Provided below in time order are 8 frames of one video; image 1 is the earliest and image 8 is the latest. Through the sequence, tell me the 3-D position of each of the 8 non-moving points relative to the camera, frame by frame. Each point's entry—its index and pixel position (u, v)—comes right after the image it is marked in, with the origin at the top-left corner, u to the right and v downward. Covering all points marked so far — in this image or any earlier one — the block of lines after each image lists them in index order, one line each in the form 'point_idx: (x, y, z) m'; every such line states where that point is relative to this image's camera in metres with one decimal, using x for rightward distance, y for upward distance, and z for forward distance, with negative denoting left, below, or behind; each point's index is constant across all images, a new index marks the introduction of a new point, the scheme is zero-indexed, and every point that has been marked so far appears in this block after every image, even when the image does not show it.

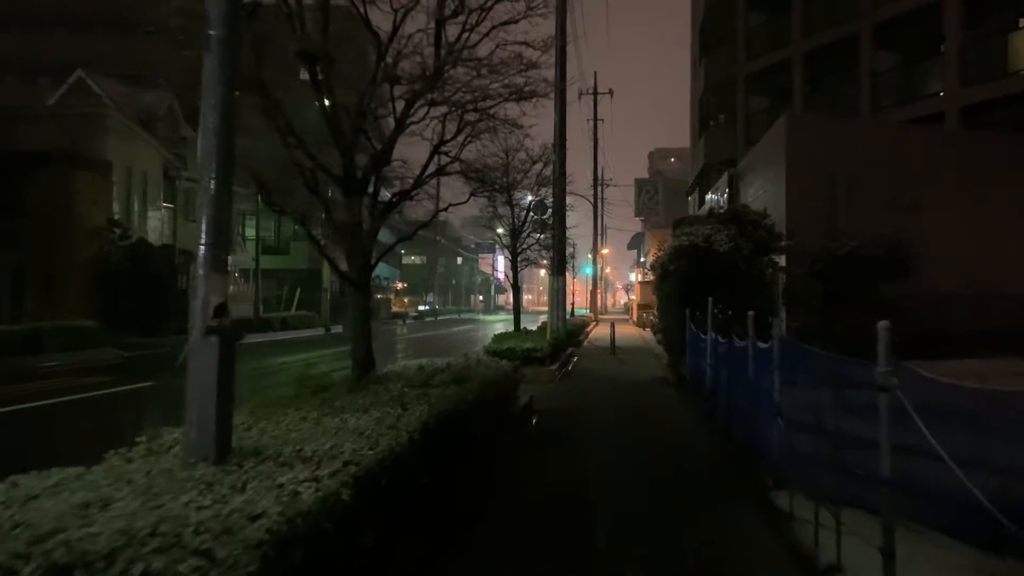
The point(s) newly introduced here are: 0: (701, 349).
0: (+3.1, -1.0, +14.0) m
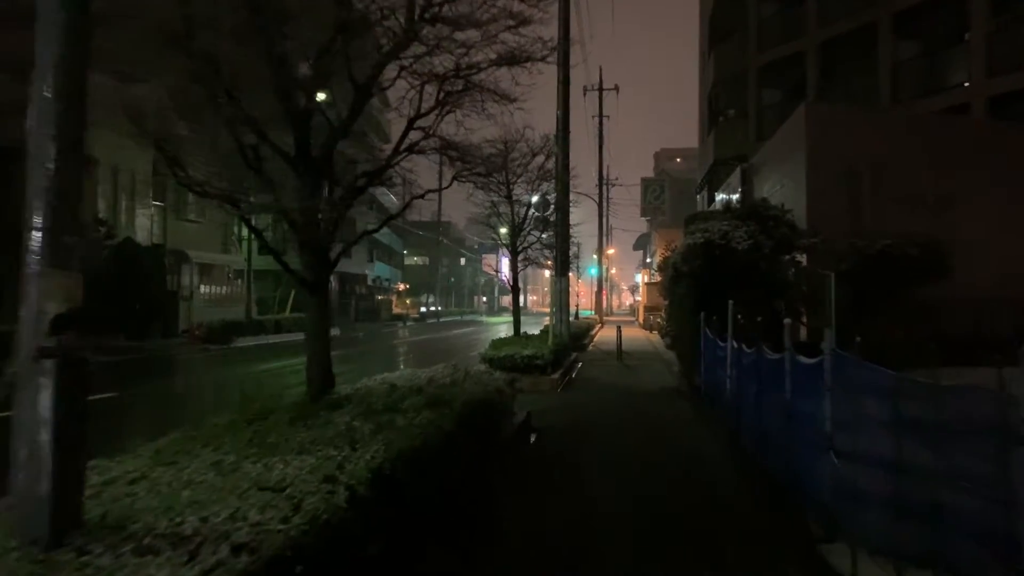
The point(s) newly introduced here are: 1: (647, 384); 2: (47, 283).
0: (+3.1, -1.0, +12.5) m
1: (+2.7, -2.0, +17.2) m
2: (-1.8, 0.0, +3.3) m
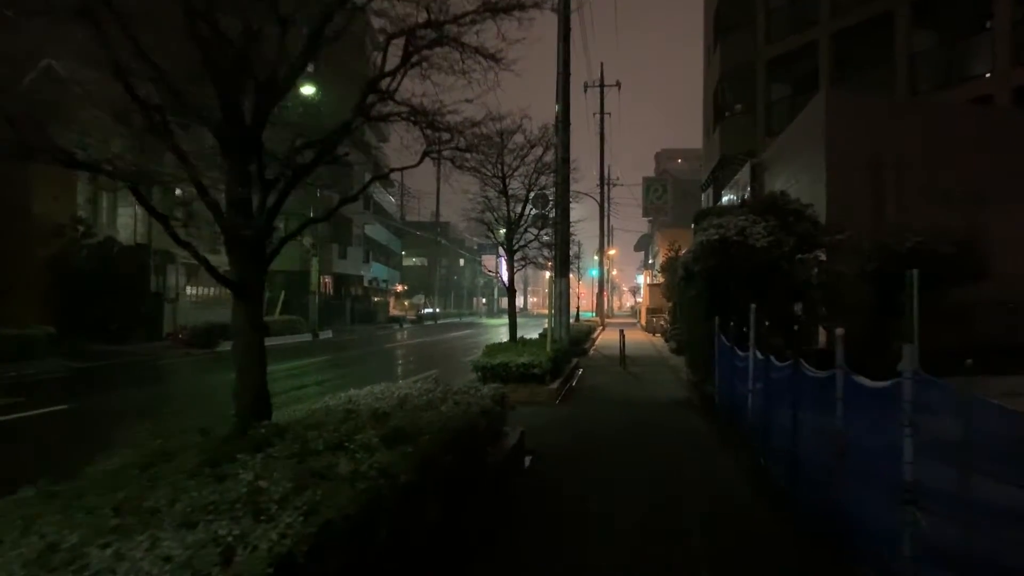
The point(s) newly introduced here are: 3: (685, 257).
0: (+3.0, -1.0, +11.1) m
1: (+2.6, -2.0, +15.8) m
2: (-1.9, 0.0, +1.9) m
3: (+2.9, +0.5, +14.0) m
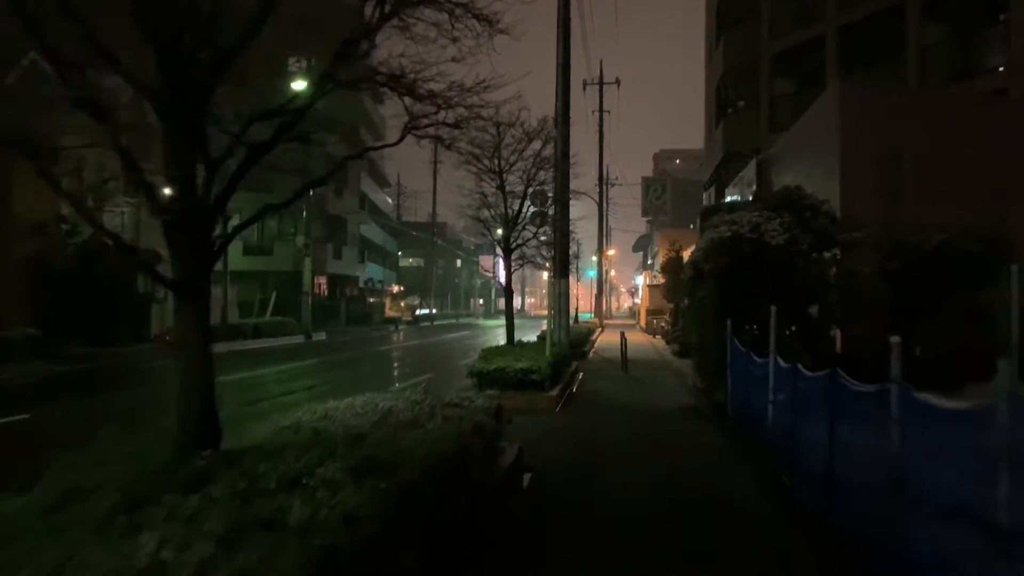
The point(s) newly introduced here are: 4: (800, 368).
0: (+2.9, -1.0, +10.3) m
1: (+2.6, -2.0, +15.0) m
2: (-1.9, 0.0, +1.0) m
3: (+2.8, +0.5, +13.1) m
4: (+2.6, -0.7, +7.8) m
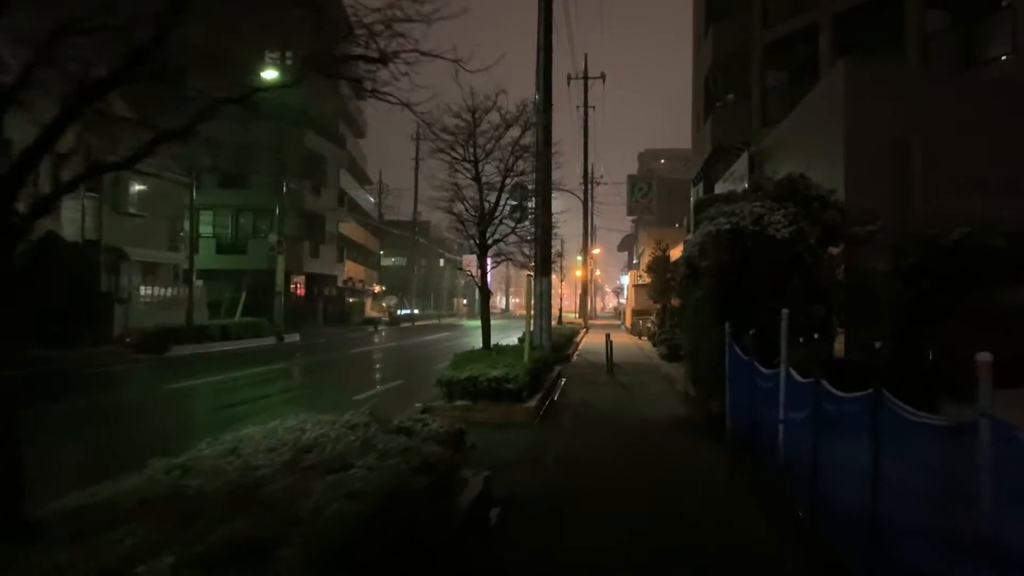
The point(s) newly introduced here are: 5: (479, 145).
0: (+2.6, -1.0, +8.9) m
1: (+2.2, -2.0, +13.6) m
2: (-2.1, 0.0, -0.4) m
3: (+2.4, +0.5, +11.8) m
4: (+2.4, -0.7, +6.5) m
5: (-0.6, +2.7, +15.7) m
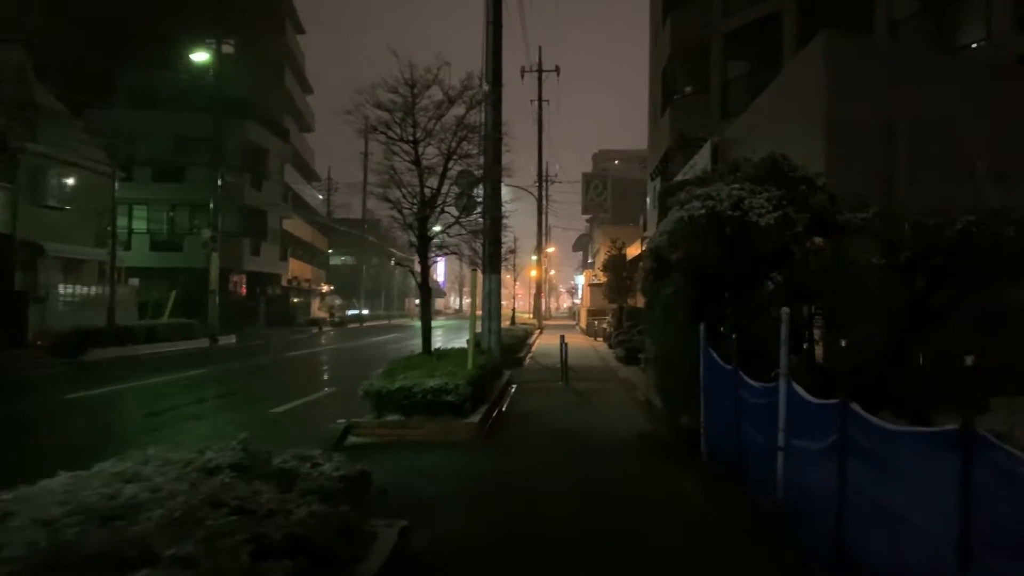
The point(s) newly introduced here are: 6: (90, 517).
0: (+2.0, -1.0, +7.3) m
1: (+1.4, -1.9, +12.0) m
2: (-2.1, +0.1, -2.2) m
3: (+1.7, +0.6, +10.1) m
4: (+1.9, -0.7, +4.9) m
5: (-1.5, +2.7, +13.9) m
6: (-1.7, -0.9, +3.4) m
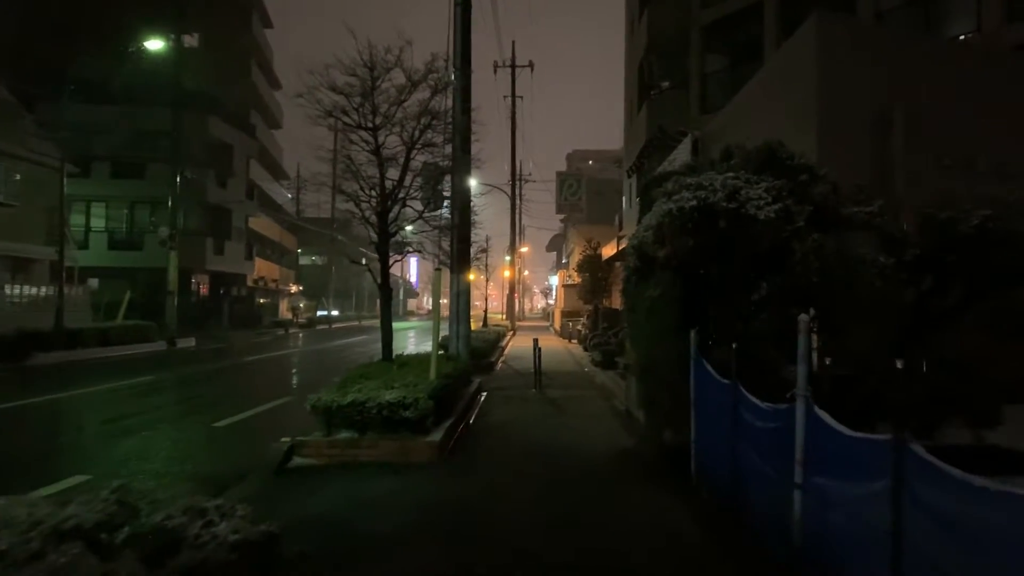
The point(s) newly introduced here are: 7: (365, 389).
0: (+1.8, -1.0, +6.3) m
1: (+1.0, -2.0, +10.9) m
2: (-2.1, +0.1, -3.4) m
3: (+1.4, +0.6, +9.1) m
4: (+1.7, -0.7, +3.8) m
5: (-2.0, +2.7, +12.7) m
6: (-1.9, -0.9, +2.2) m
7: (-1.7, -1.2, +10.1) m
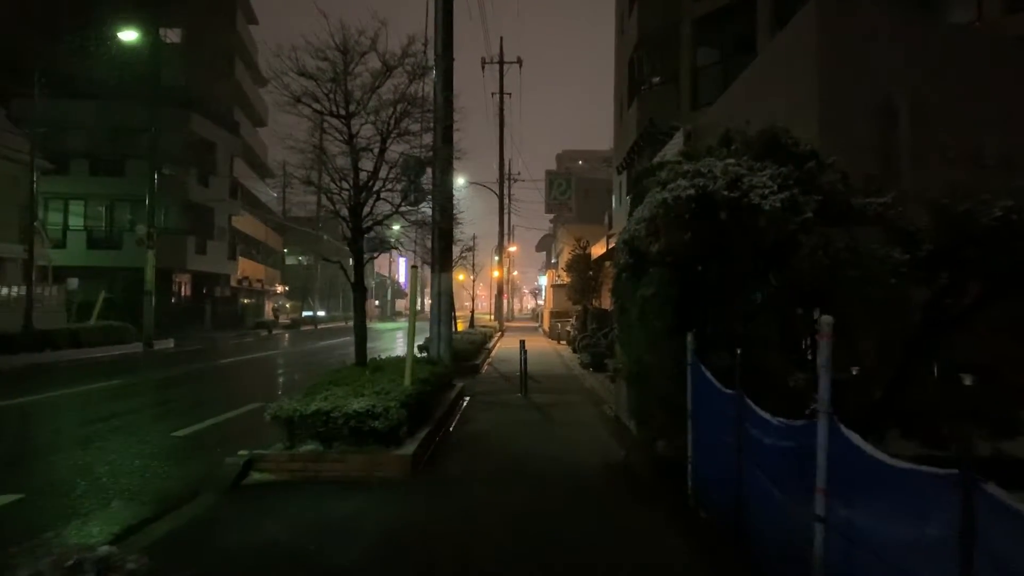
0: (+1.6, -1.0, +5.5) m
1: (+0.7, -1.9, +10.1) m
2: (-2.1, +0.1, -4.3) m
3: (+1.2, +0.6, +8.3) m
4: (+1.6, -0.7, +3.0) m
5: (-2.2, +2.7, +11.9) m
6: (-2.0, -0.9, +1.4) m
7: (-1.9, -1.2, +9.3) m
